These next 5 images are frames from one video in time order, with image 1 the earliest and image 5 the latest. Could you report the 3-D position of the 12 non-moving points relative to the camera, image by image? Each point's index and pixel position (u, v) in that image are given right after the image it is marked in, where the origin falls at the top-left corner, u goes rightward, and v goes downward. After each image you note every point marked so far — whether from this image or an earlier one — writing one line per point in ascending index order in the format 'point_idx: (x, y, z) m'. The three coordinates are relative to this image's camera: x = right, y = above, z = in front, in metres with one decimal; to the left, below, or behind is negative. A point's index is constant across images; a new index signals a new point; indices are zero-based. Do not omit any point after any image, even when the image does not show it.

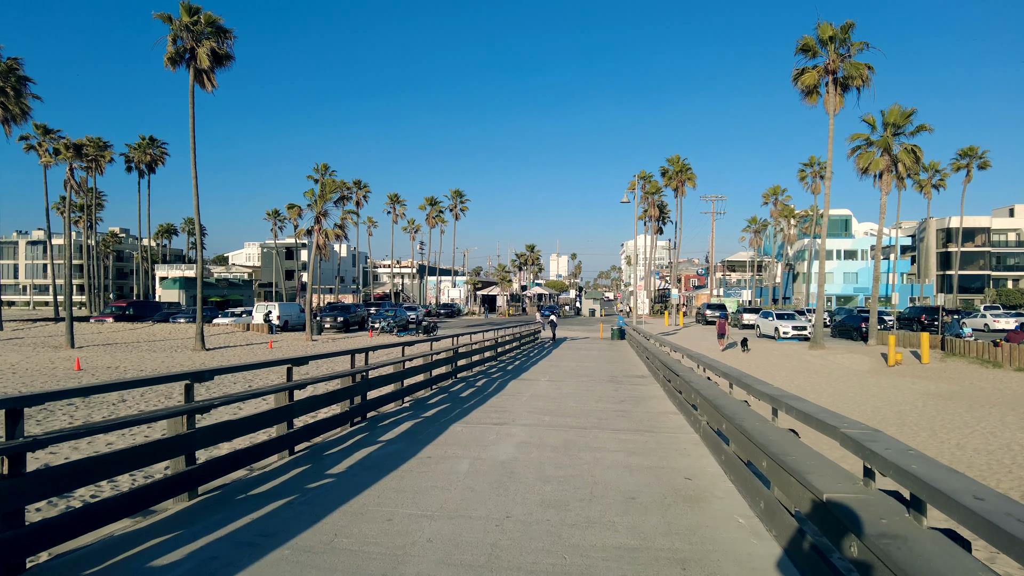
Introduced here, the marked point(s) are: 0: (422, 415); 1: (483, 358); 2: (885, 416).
0: (-1.3, -1.9, +9.3) m
1: (-0.7, -1.9, +16.1) m
2: (+9.0, -3.1, +15.5) m
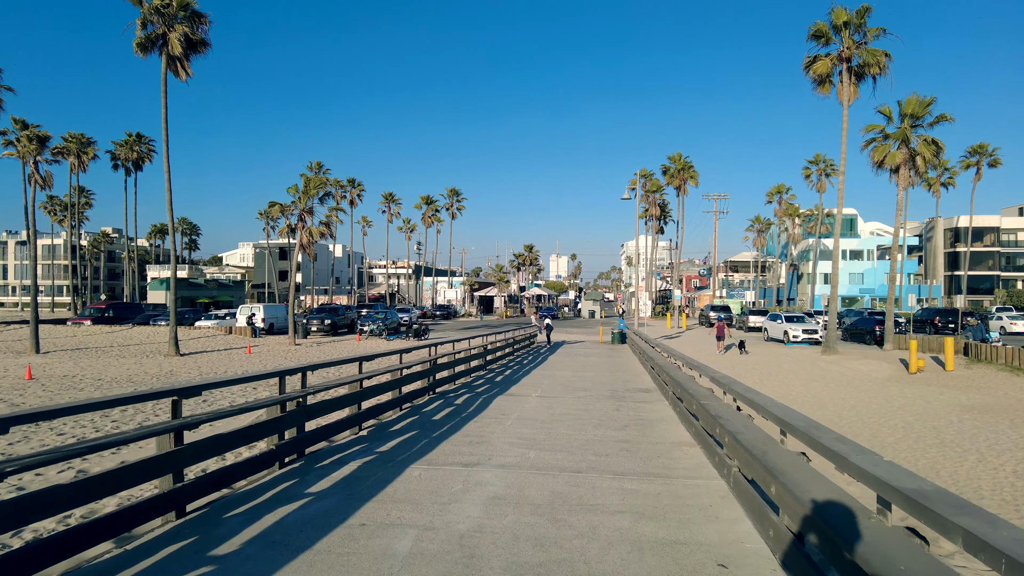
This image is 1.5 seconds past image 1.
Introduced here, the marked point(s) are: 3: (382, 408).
0: (-1.6, -1.9, +7.6) m
1: (-1.0, -1.9, +14.4) m
2: (+8.8, -3.2, +13.7) m
3: (-1.9, -1.7, +9.2) m
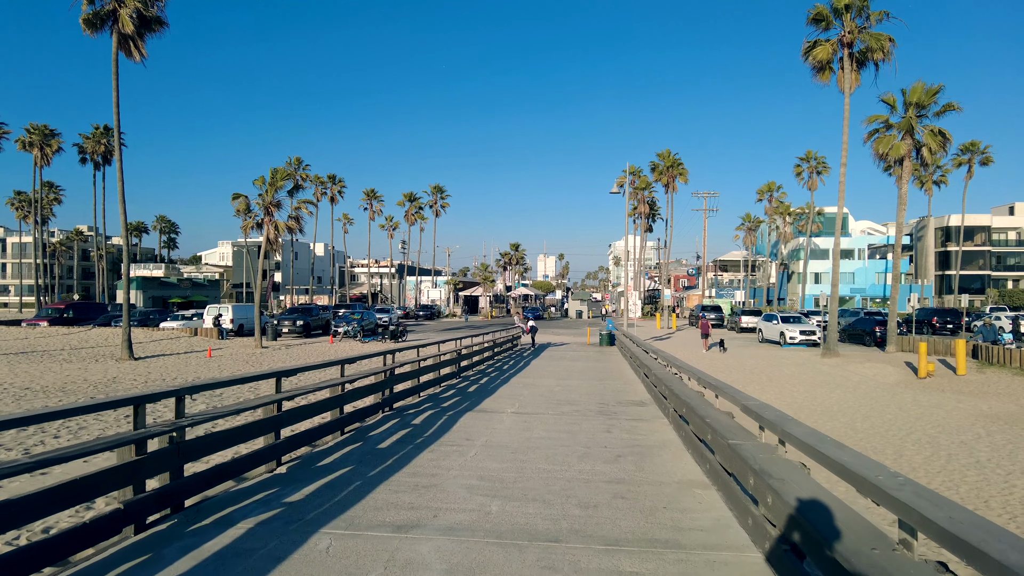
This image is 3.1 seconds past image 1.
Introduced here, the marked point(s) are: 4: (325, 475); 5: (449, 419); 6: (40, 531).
0: (-1.9, -1.8, +5.7) m
1: (-1.5, -1.8, +12.5) m
2: (+8.3, -3.1, +12.1) m
3: (-2.3, -1.7, +7.4) m
4: (-1.9, -1.9, +6.4) m
5: (-0.9, -2.0, +9.6) m
6: (-3.9, -2.0, +5.3) m
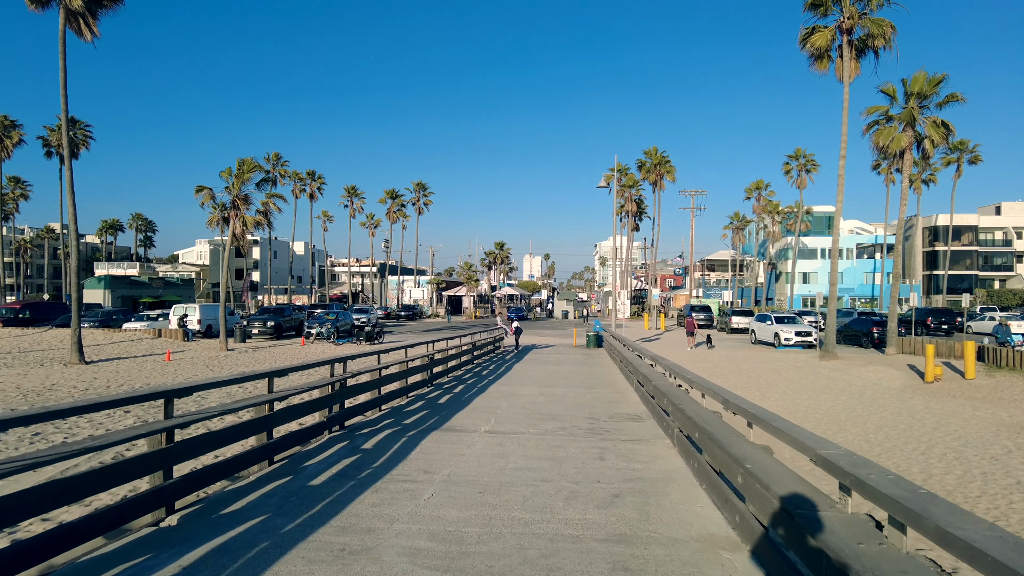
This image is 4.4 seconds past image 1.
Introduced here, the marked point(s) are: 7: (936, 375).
0: (-2.2, -1.8, +4.1) m
1: (-1.9, -1.8, +10.9) m
2: (+7.9, -3.1, +10.7) m
3: (-2.6, -1.6, +5.7) m
4: (-2.1, -1.8, +4.8) m
5: (-1.3, -1.9, +8.0) m
6: (-4.1, -1.9, +3.6) m
7: (+13.1, -2.7, +19.8) m
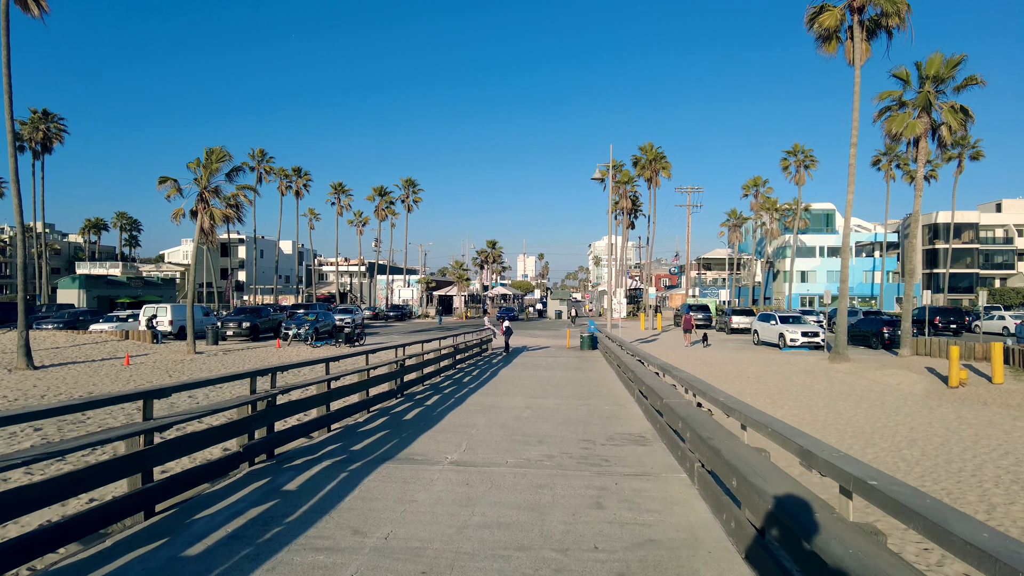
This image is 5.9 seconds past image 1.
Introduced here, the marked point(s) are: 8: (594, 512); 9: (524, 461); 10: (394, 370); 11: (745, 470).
0: (-2.4, -1.7, +2.3) m
1: (-2.2, -1.7, +9.1) m
2: (+7.6, -3.0, +9.0) m
3: (-2.8, -1.5, +3.9) m
4: (-2.4, -1.7, +3.0) m
5: (-1.6, -1.8, +6.2) m
6: (-4.3, -1.8, +1.8) m
7: (+12.7, -2.6, +18.1) m
8: (+0.6, -1.8, +5.0) m
9: (+0.1, -1.8, +6.6) m
10: (-2.1, -1.4, +11.0) m
11: (+1.6, -1.2, +3.9) m
